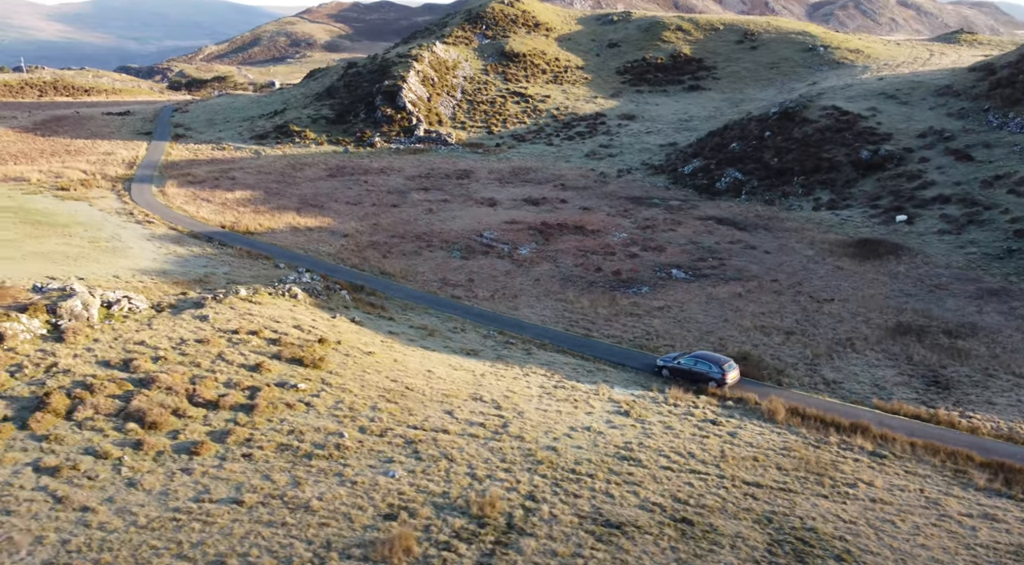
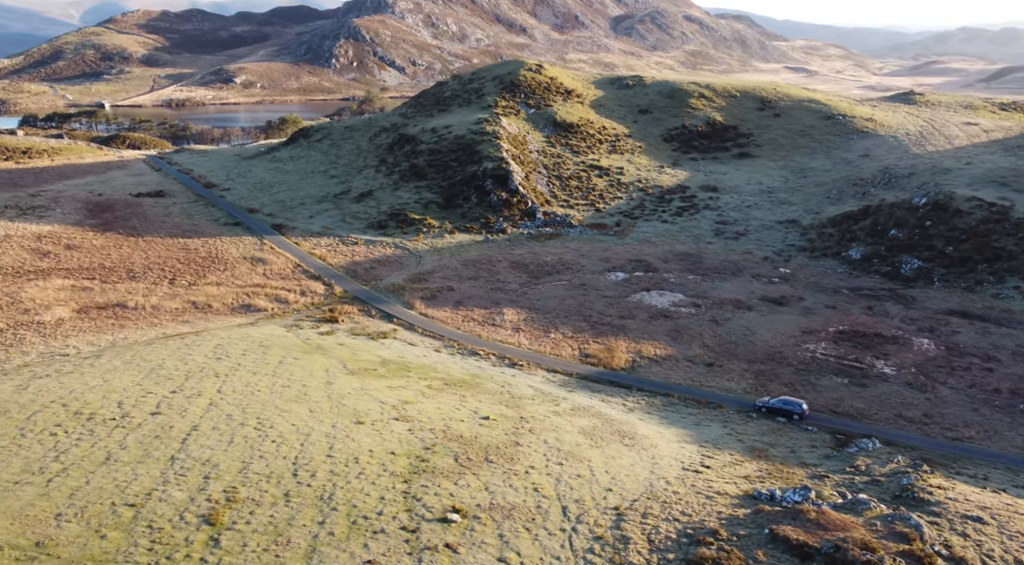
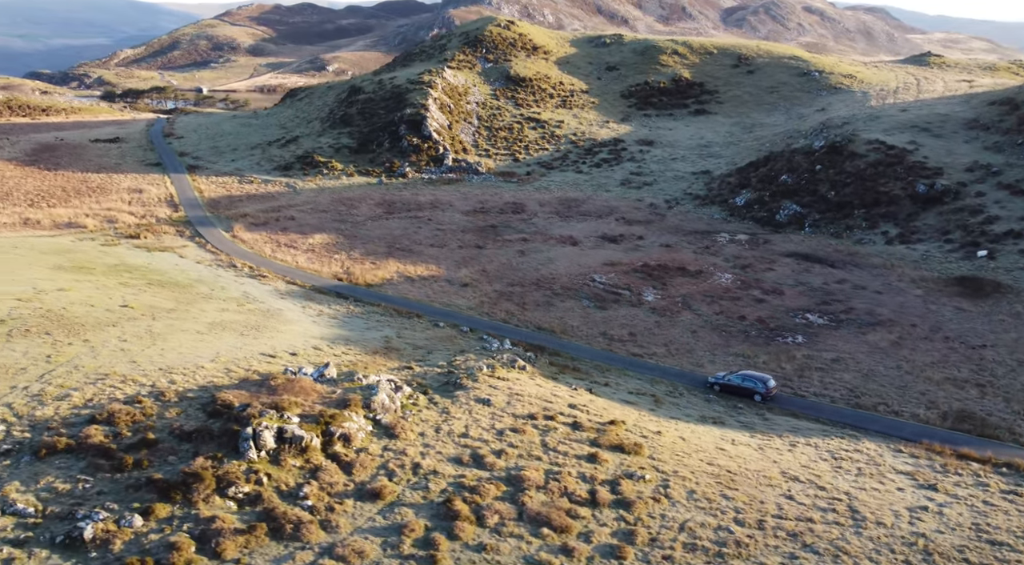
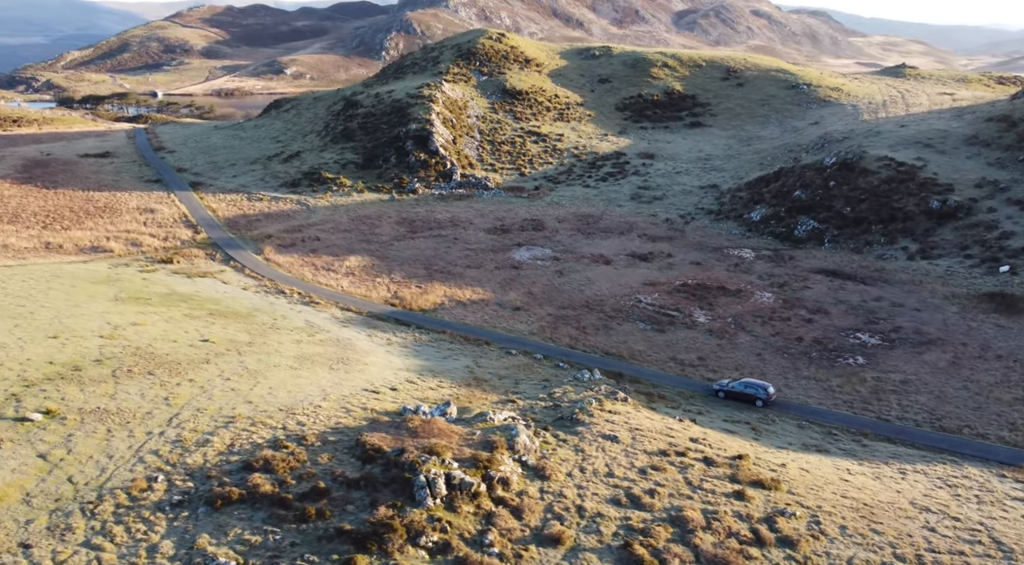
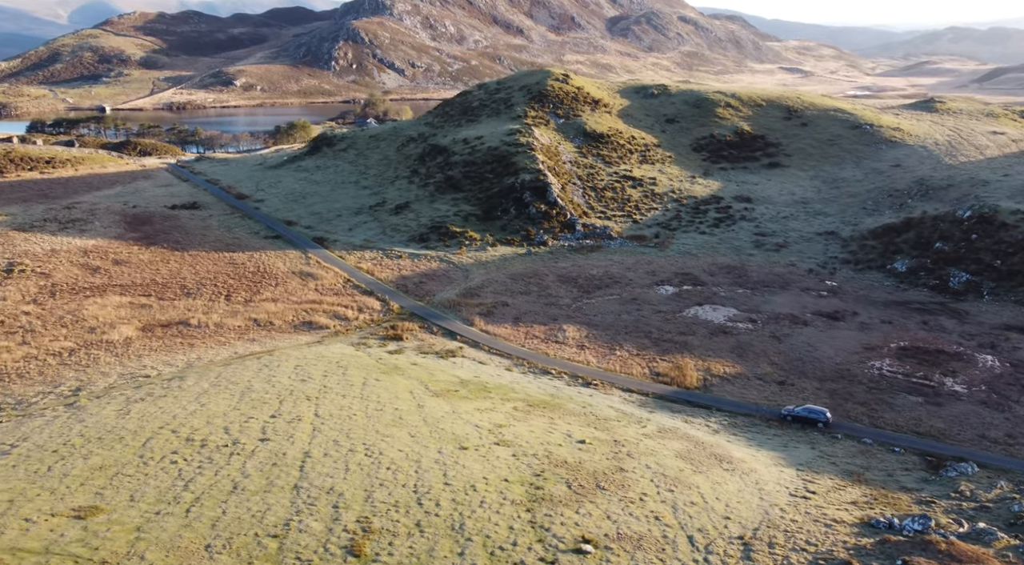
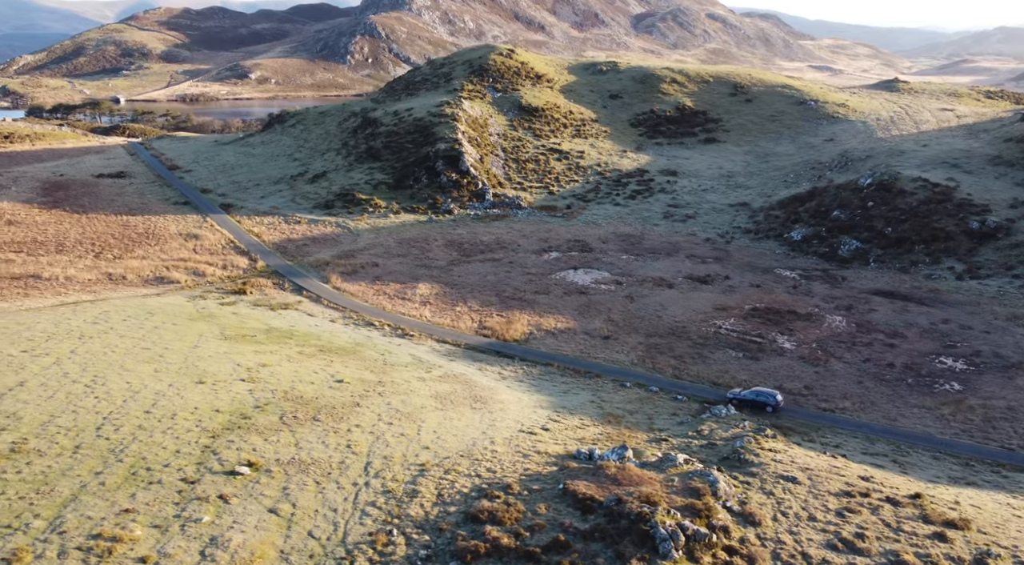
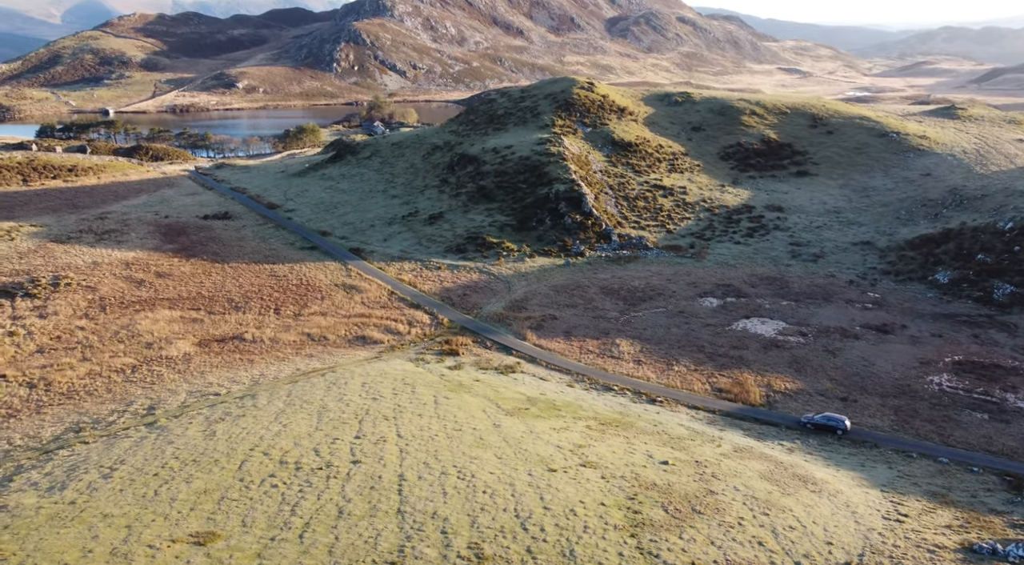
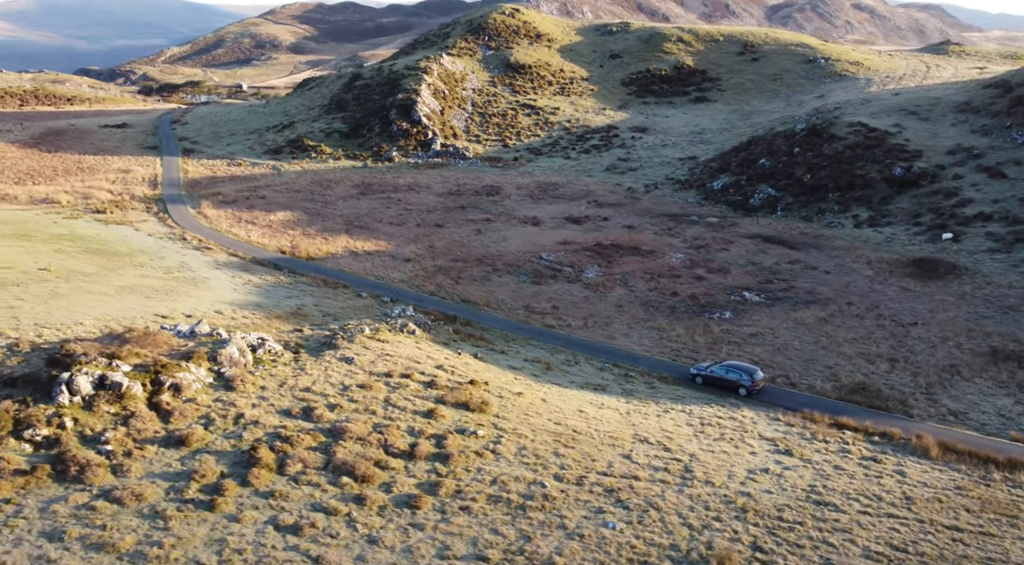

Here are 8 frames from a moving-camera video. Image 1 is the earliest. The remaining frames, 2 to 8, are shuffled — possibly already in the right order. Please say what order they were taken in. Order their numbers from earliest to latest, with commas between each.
8, 3, 4, 6, 2, 5, 7
